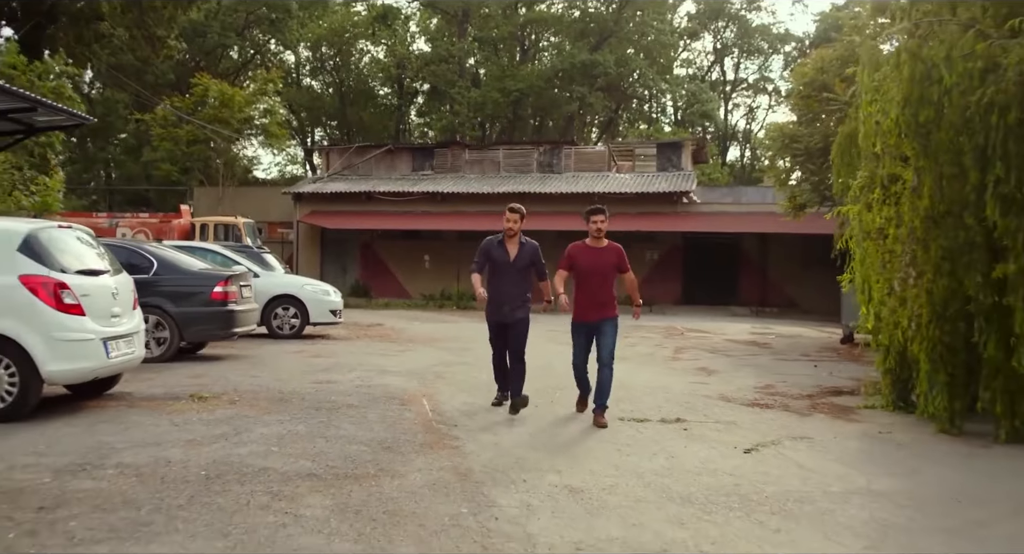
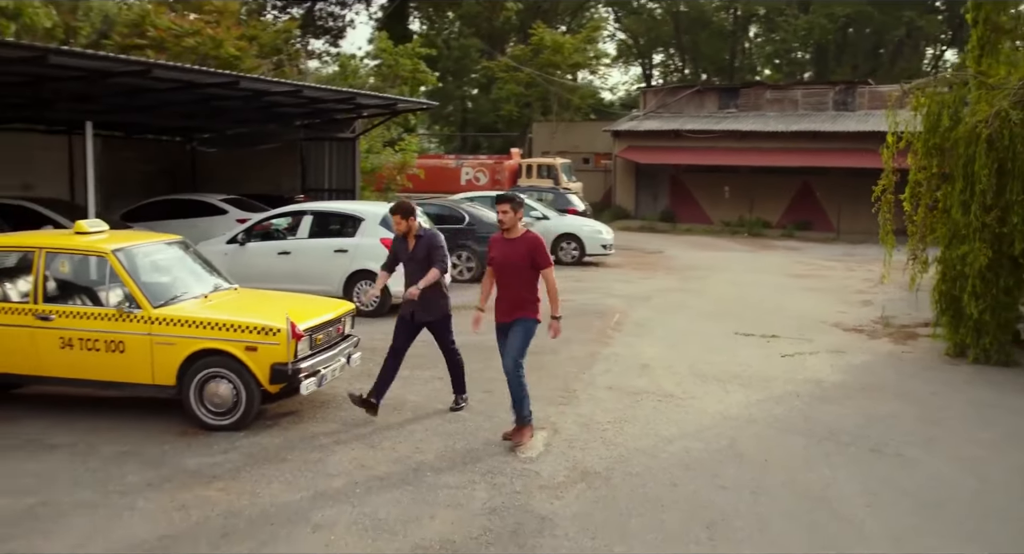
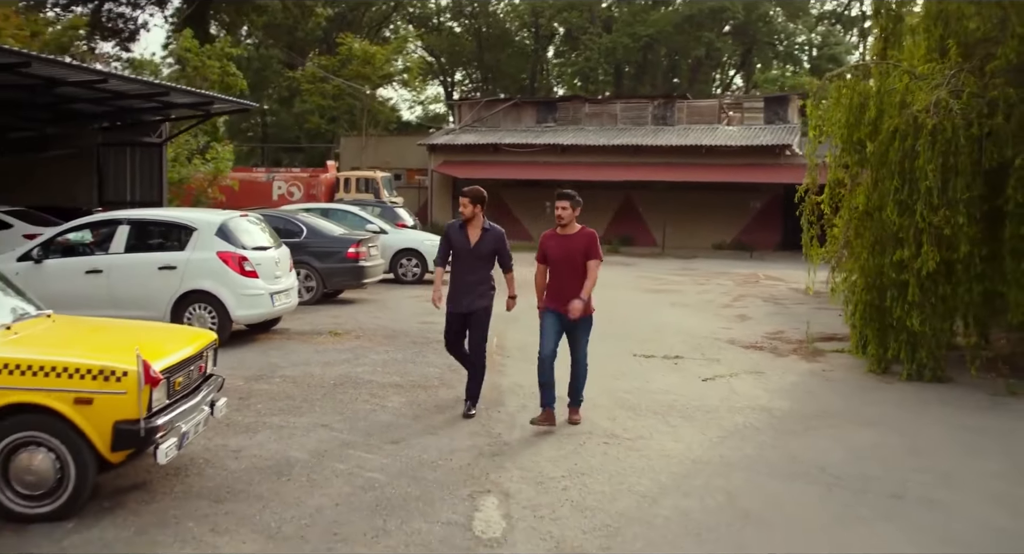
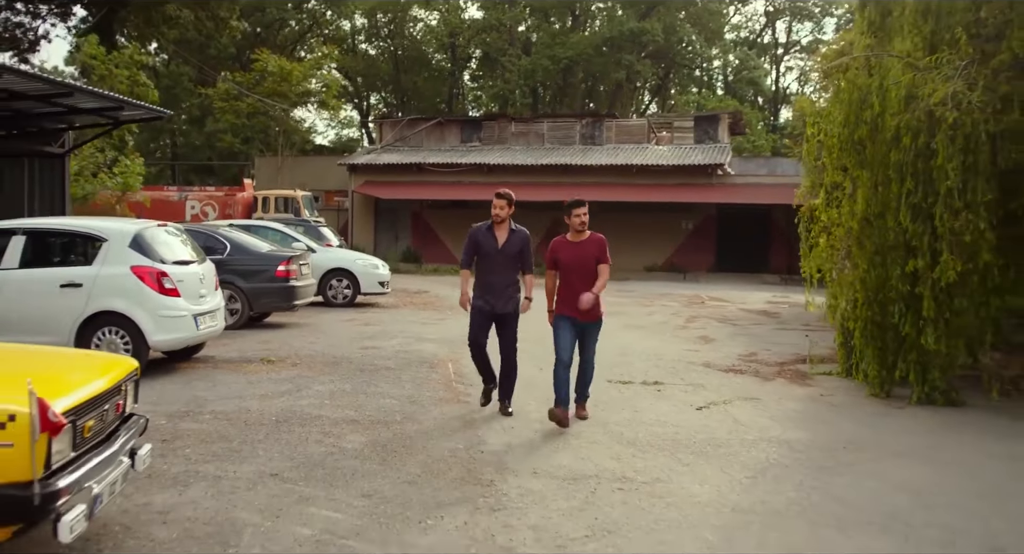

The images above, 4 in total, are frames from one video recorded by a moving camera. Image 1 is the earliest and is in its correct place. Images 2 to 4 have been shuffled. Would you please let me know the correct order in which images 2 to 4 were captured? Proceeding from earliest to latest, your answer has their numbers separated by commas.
4, 3, 2
